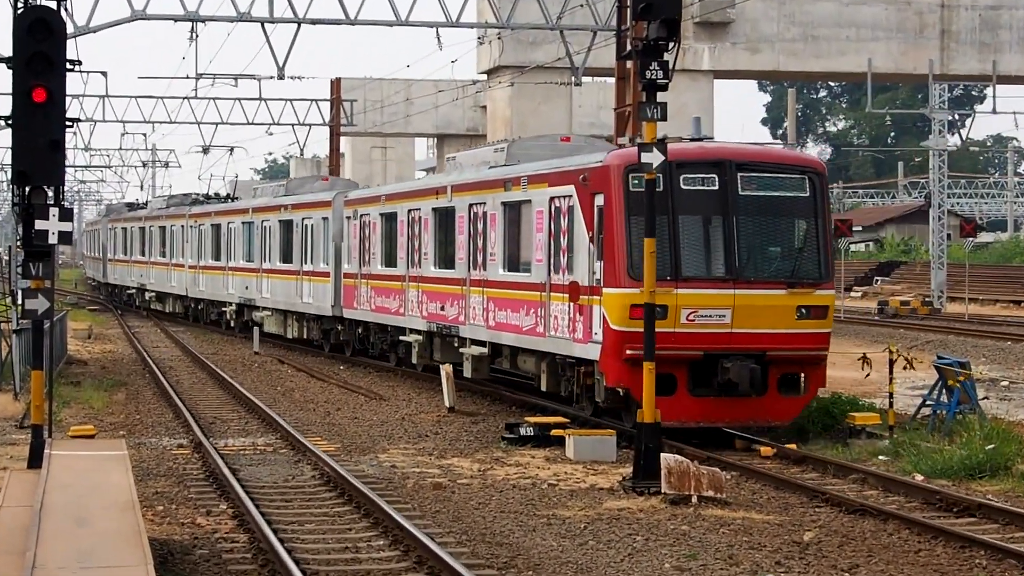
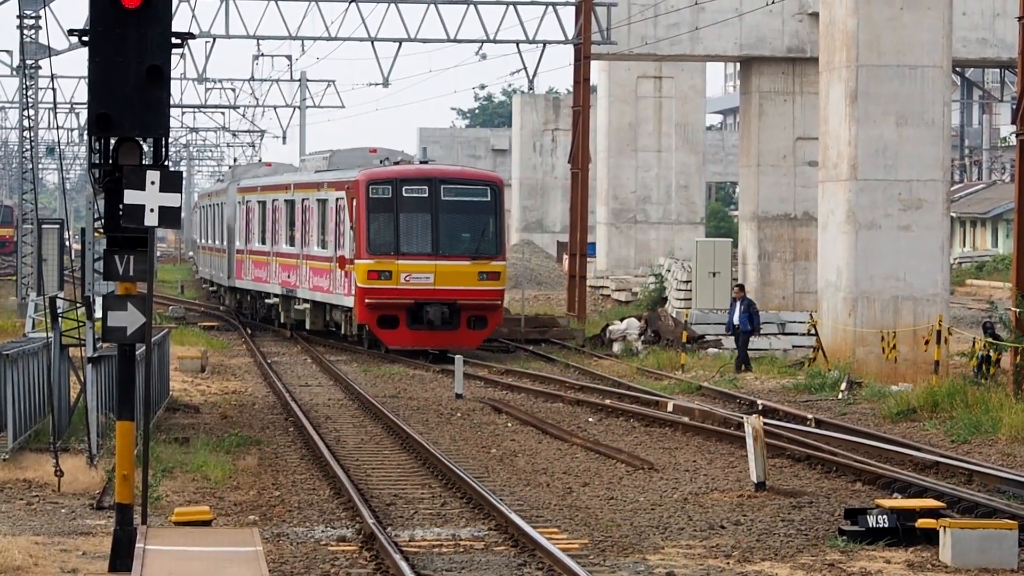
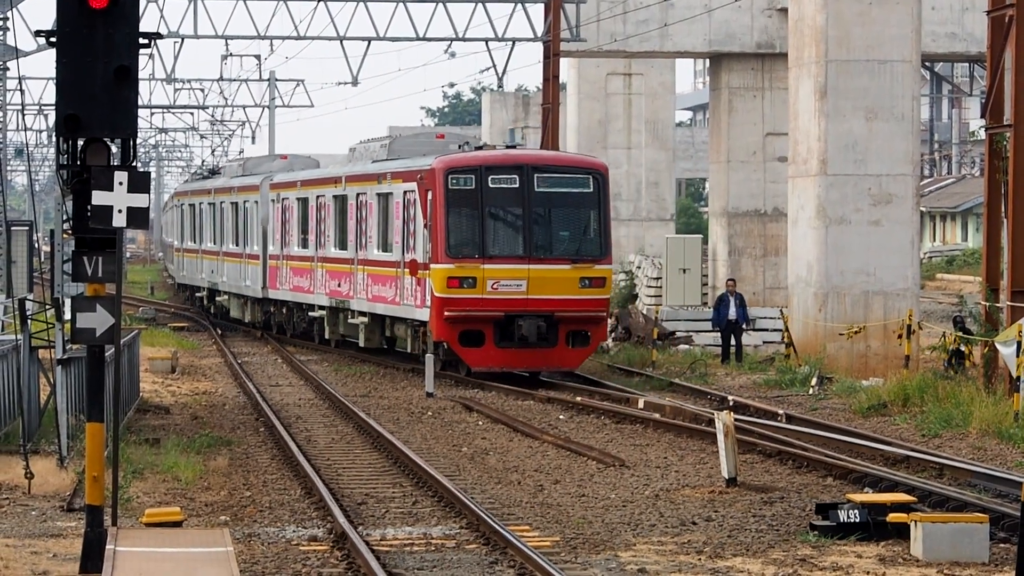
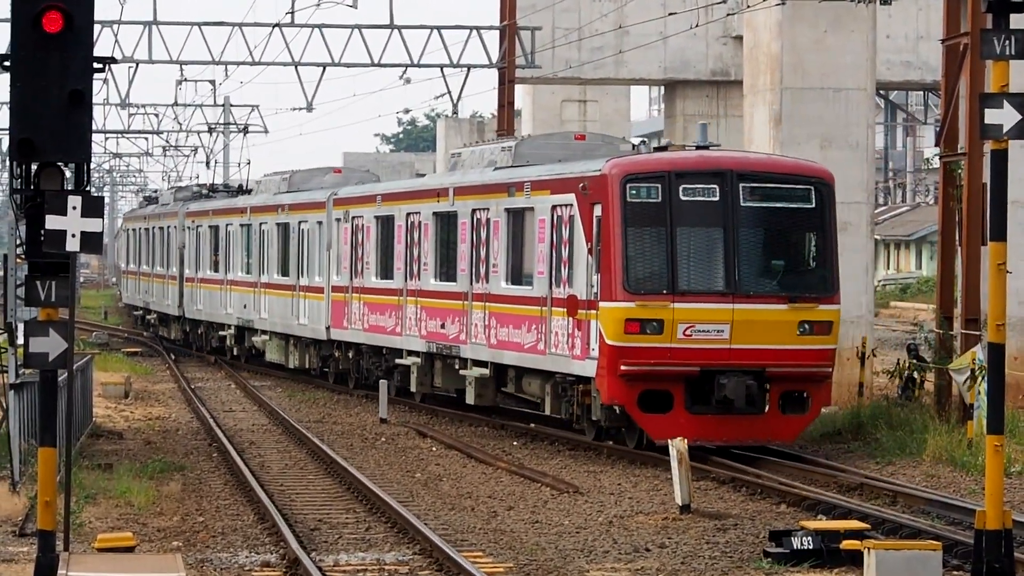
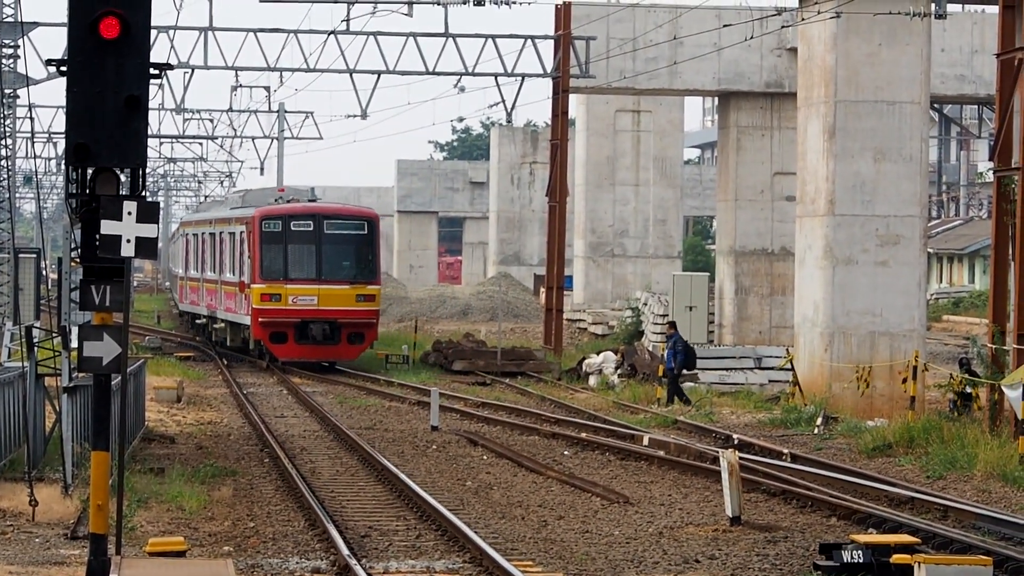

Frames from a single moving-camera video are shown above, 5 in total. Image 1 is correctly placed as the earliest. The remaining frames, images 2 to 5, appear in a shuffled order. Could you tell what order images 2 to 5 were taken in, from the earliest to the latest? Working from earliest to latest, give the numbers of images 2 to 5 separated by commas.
4, 3, 2, 5
